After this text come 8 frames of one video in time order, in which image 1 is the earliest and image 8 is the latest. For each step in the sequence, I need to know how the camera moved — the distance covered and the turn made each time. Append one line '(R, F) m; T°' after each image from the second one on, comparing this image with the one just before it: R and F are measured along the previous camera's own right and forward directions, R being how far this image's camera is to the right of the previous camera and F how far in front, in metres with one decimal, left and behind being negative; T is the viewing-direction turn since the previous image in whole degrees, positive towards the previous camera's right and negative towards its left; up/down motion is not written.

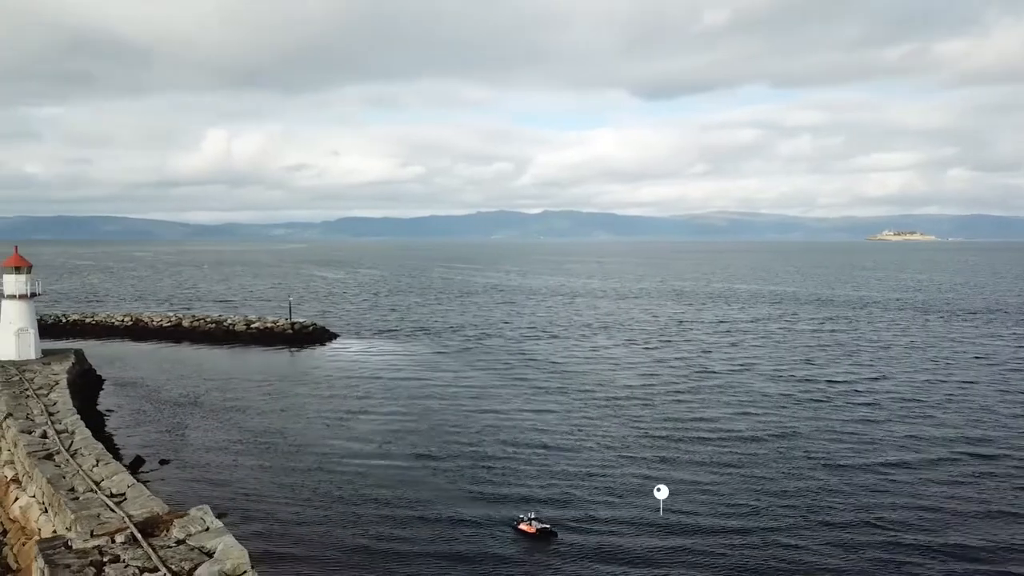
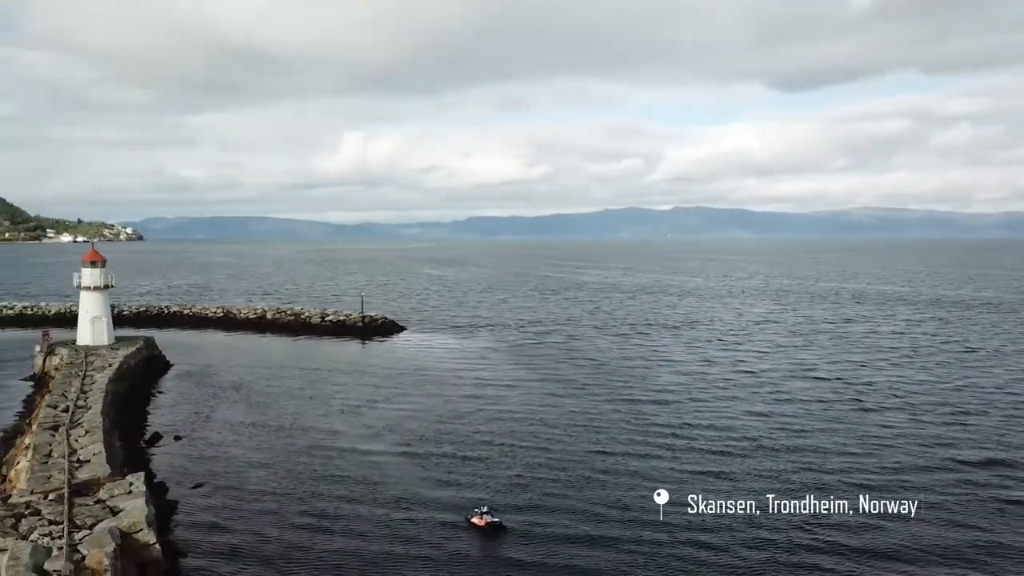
(+3.6, -0.1) m; -11°
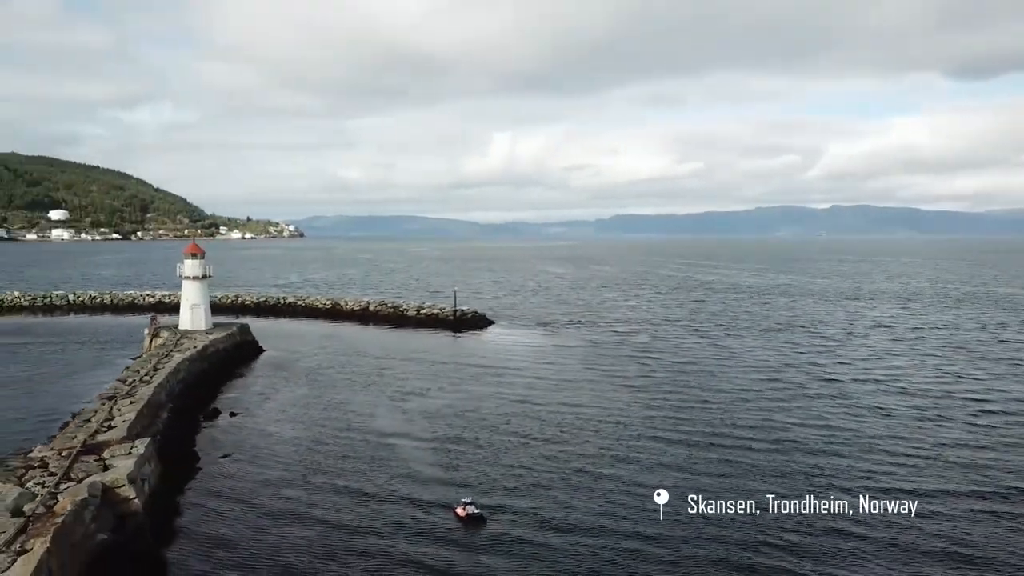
(+3.3, -0.1) m; -12°
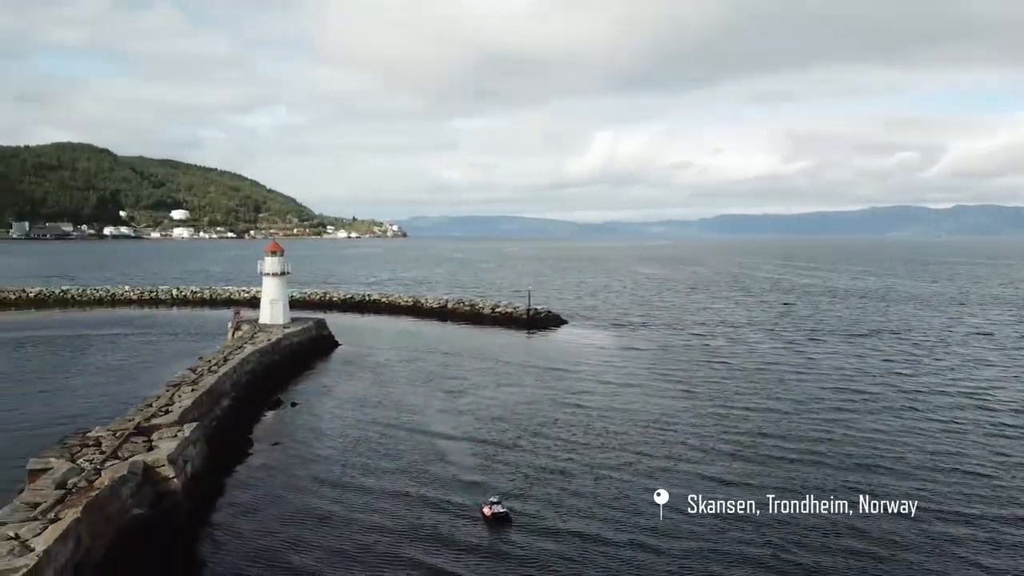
(+1.5, -0.1) m; -8°
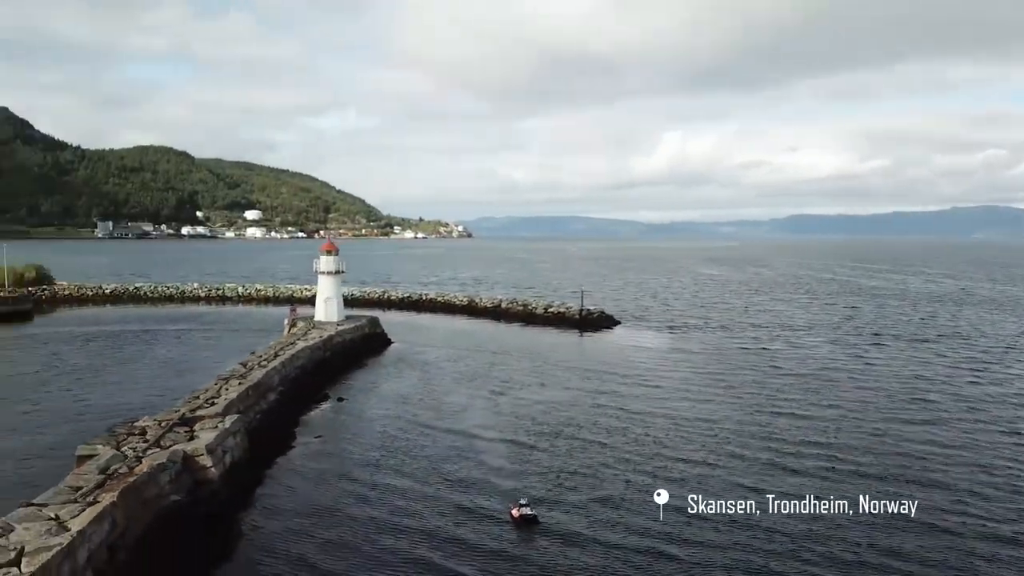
(+0.8, -0.1) m; -5°
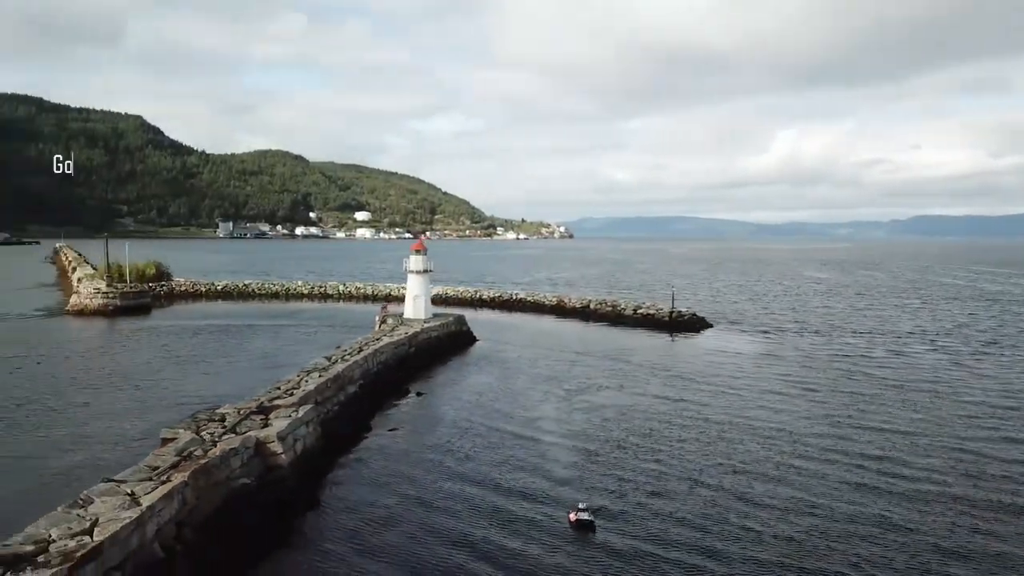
(+0.9, -0.1) m; -8°
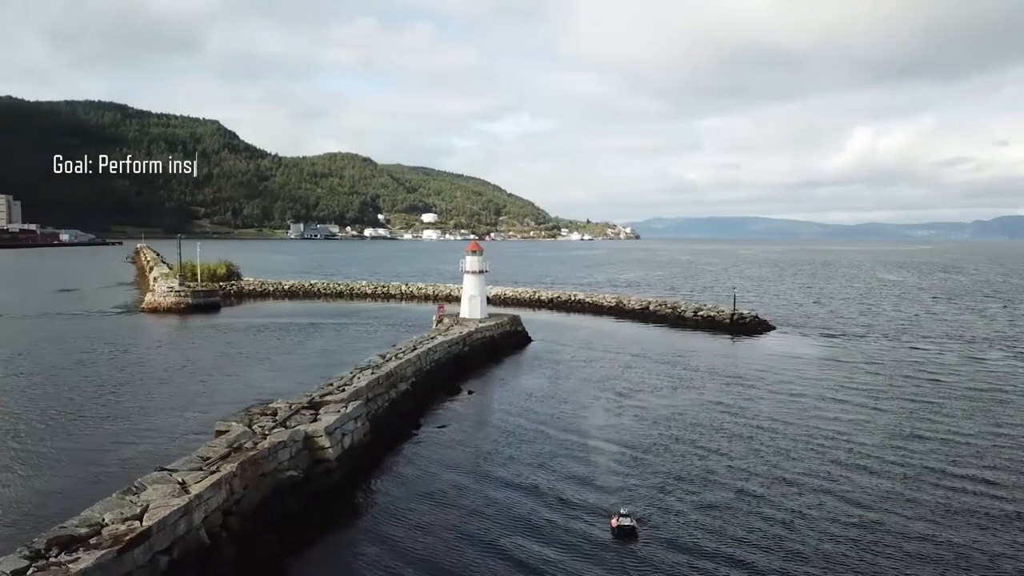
(+0.5, -0.1) m; -5°
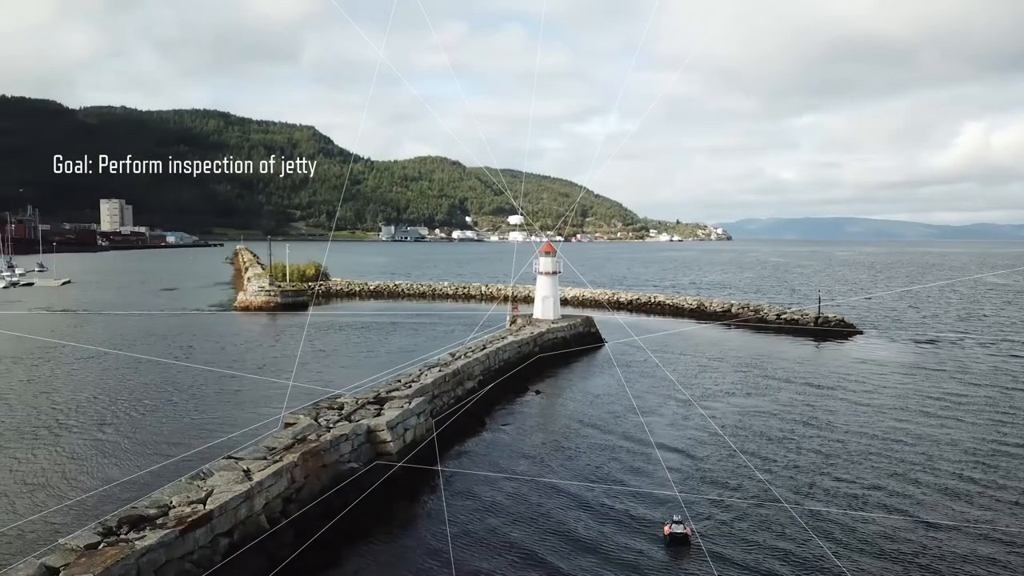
(+0.7, -0.2) m; -7°
